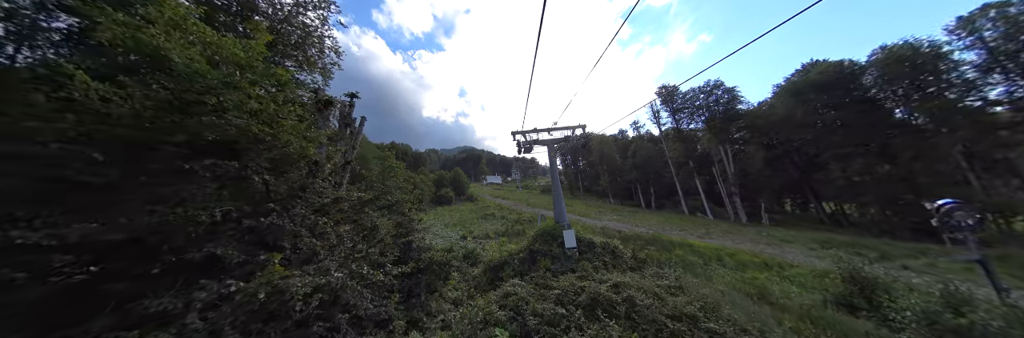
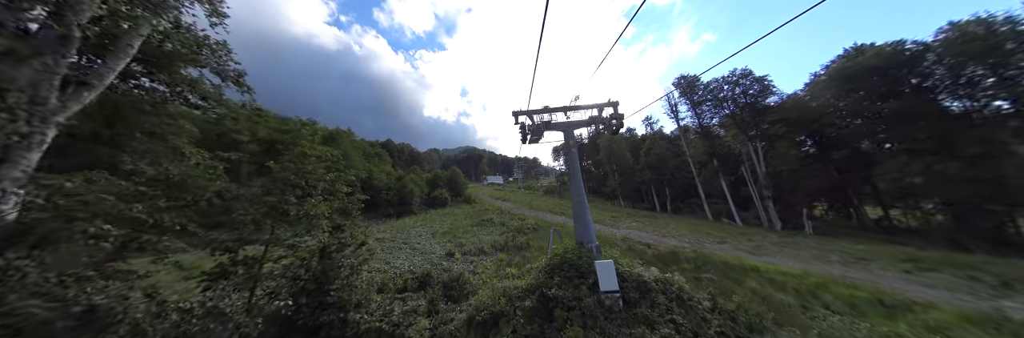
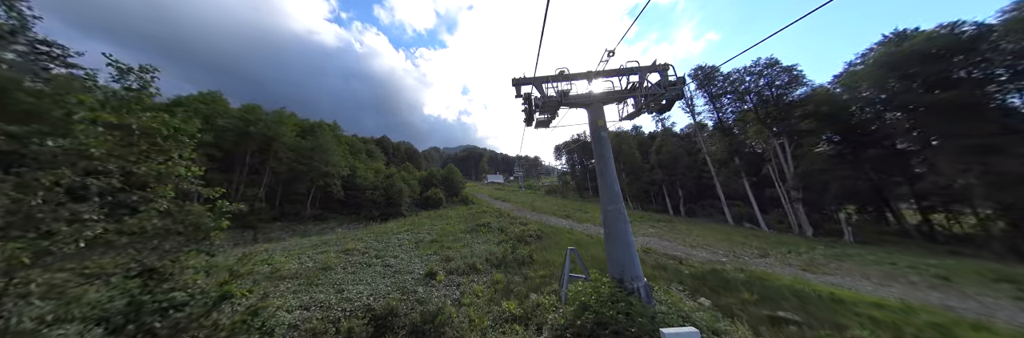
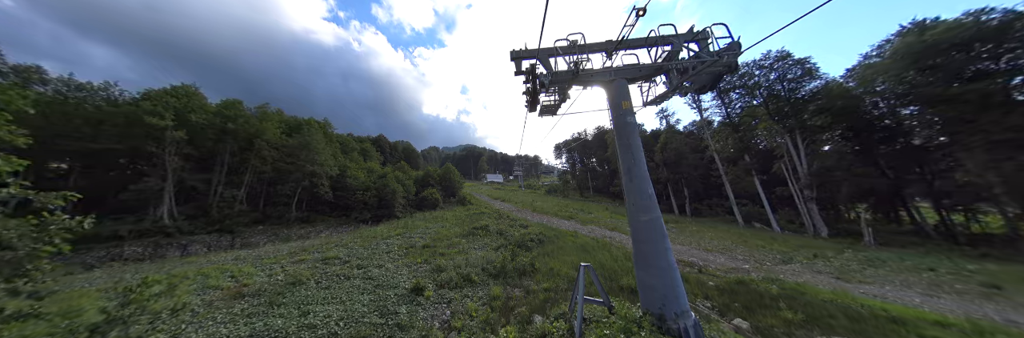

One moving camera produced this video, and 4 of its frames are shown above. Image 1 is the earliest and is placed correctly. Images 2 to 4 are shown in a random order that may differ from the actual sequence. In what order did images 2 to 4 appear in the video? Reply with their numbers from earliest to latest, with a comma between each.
2, 3, 4
